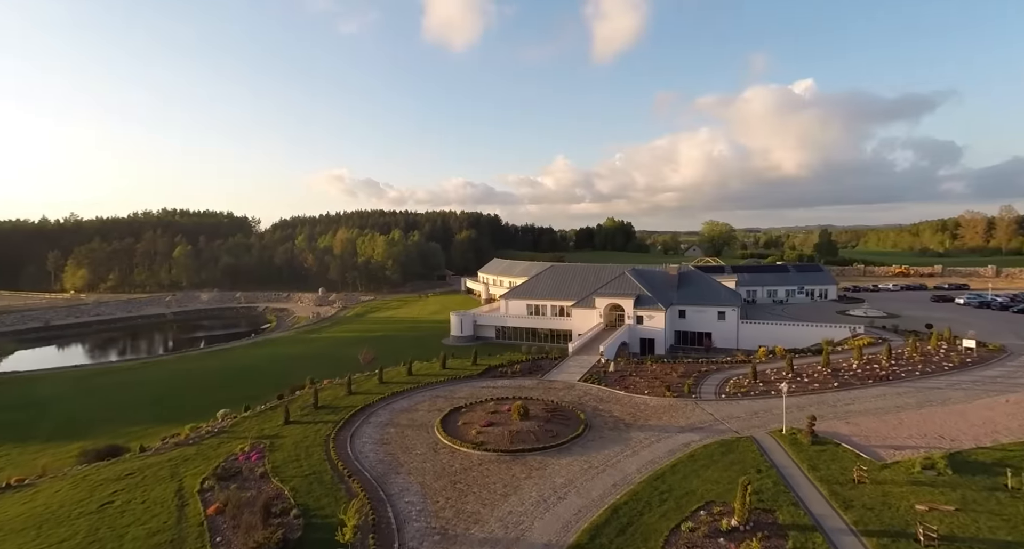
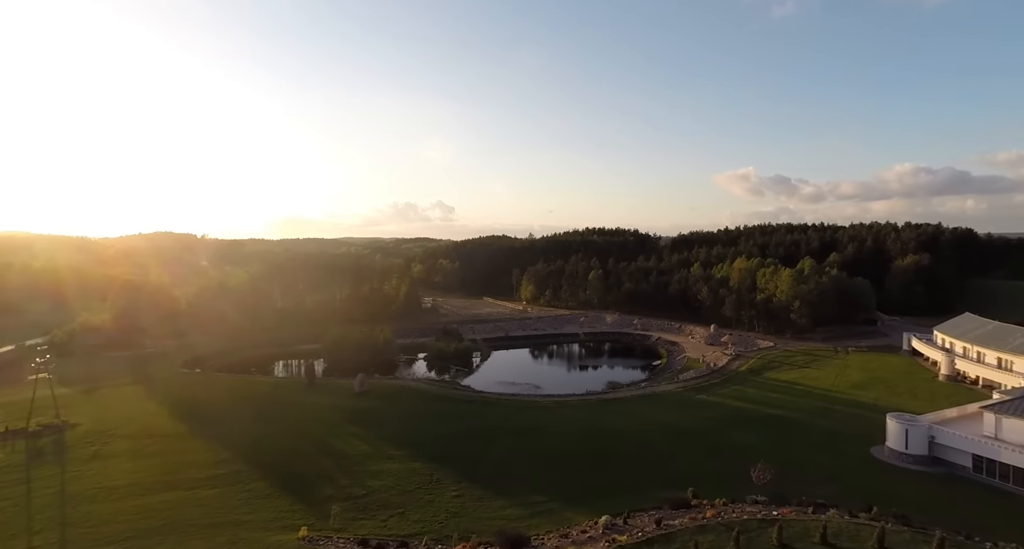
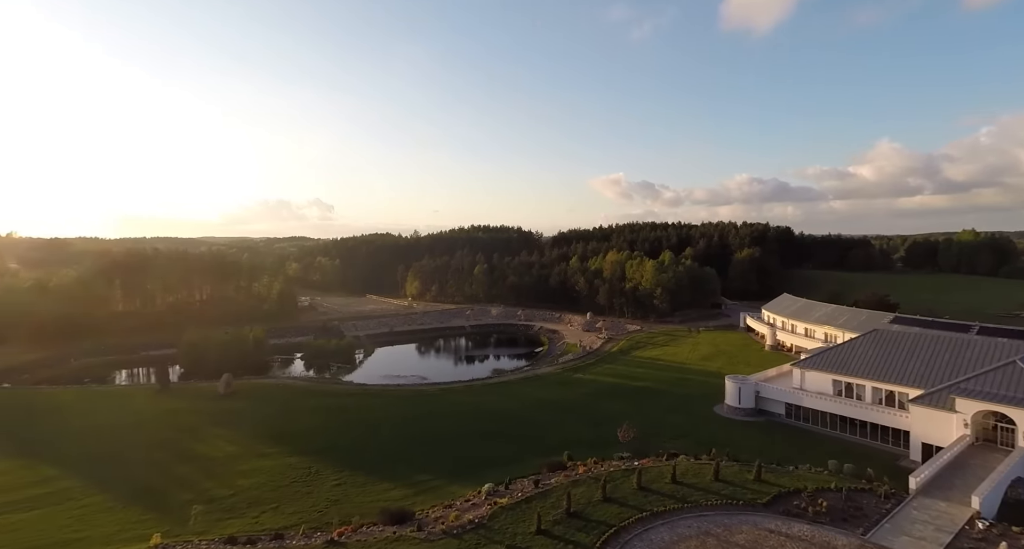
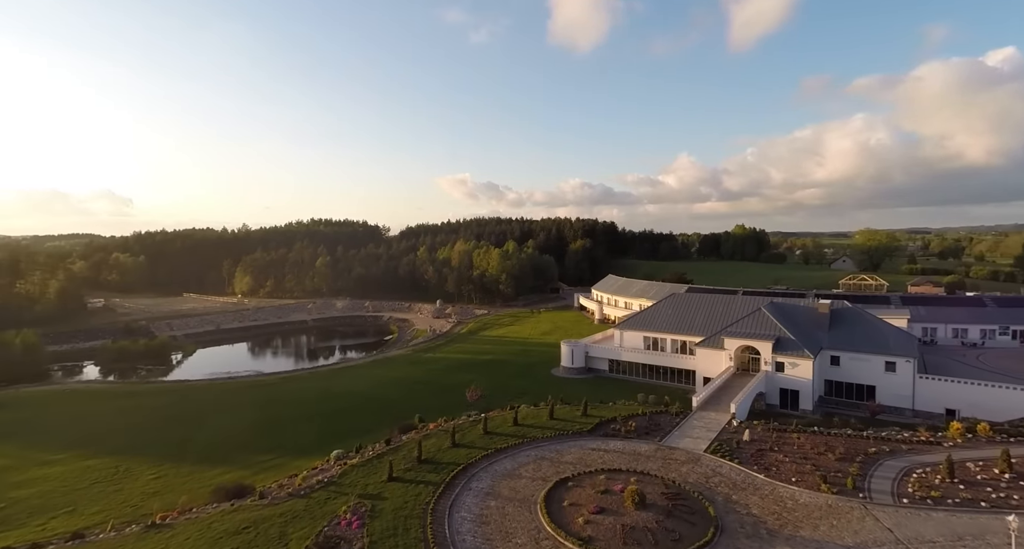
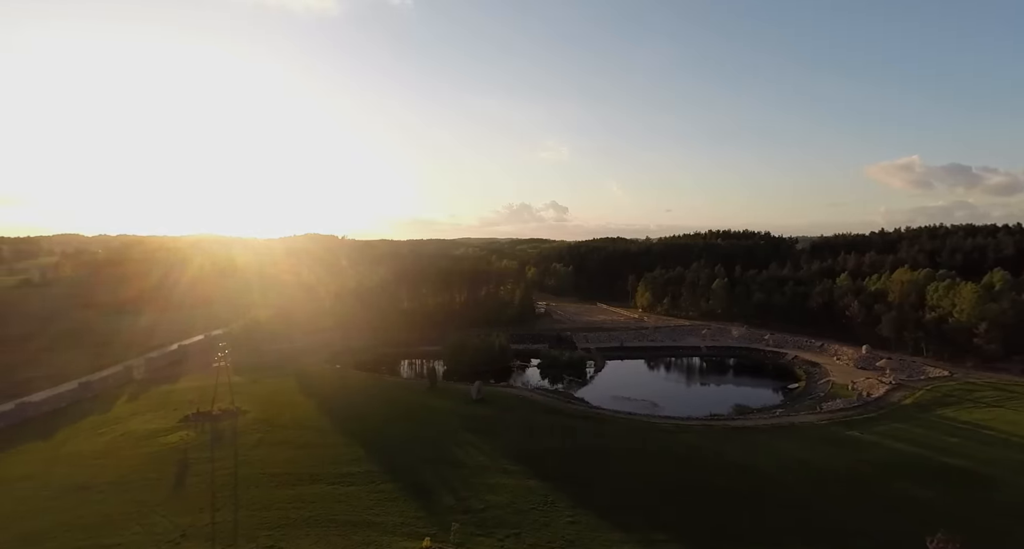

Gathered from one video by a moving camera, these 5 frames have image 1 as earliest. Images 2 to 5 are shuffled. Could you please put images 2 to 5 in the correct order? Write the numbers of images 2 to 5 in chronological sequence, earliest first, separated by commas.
4, 3, 2, 5
